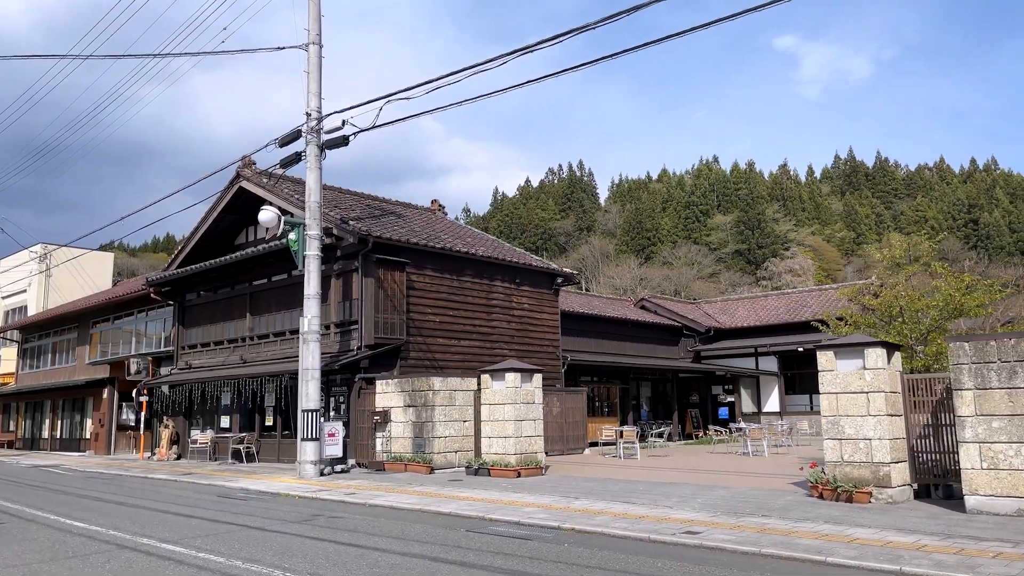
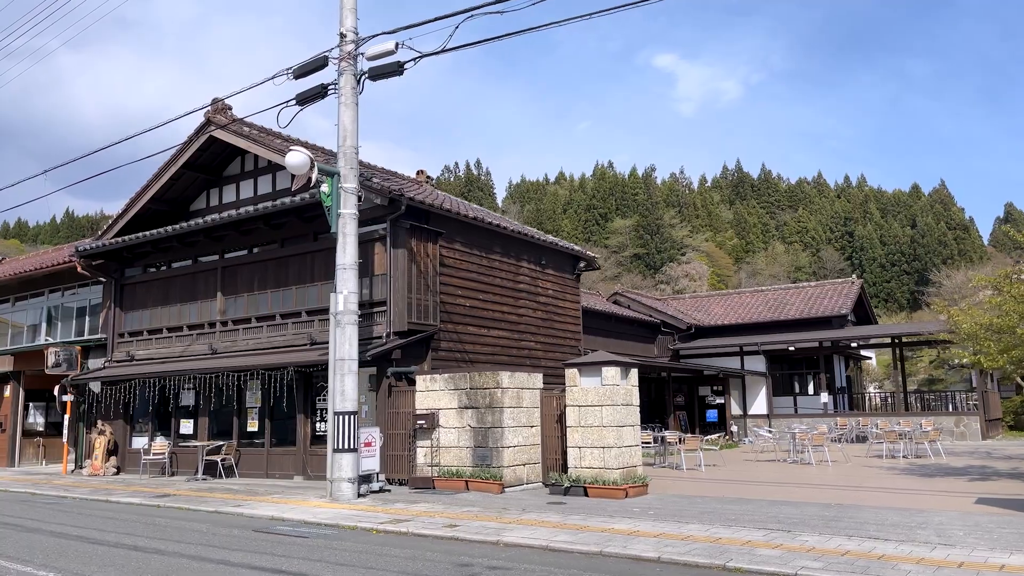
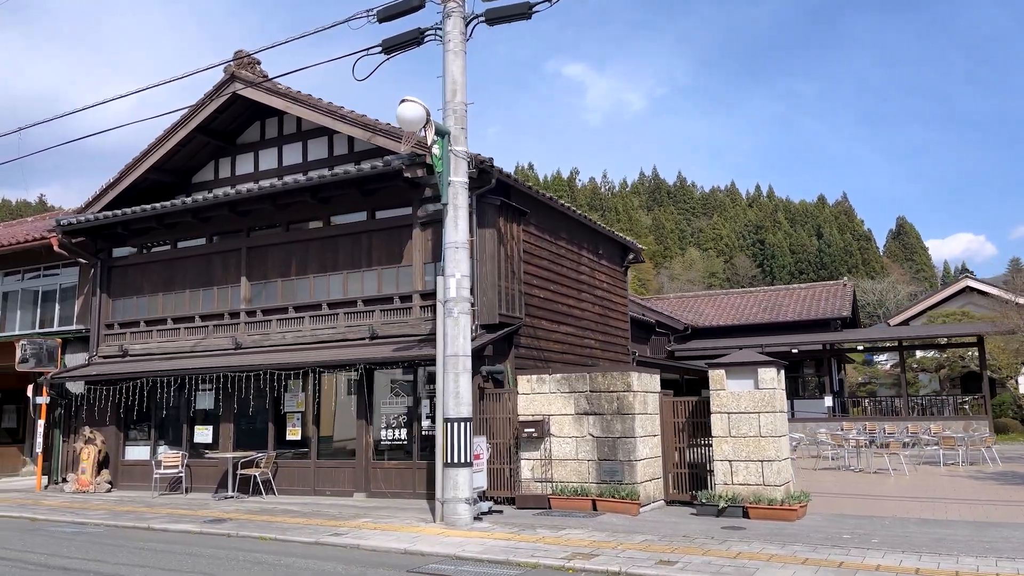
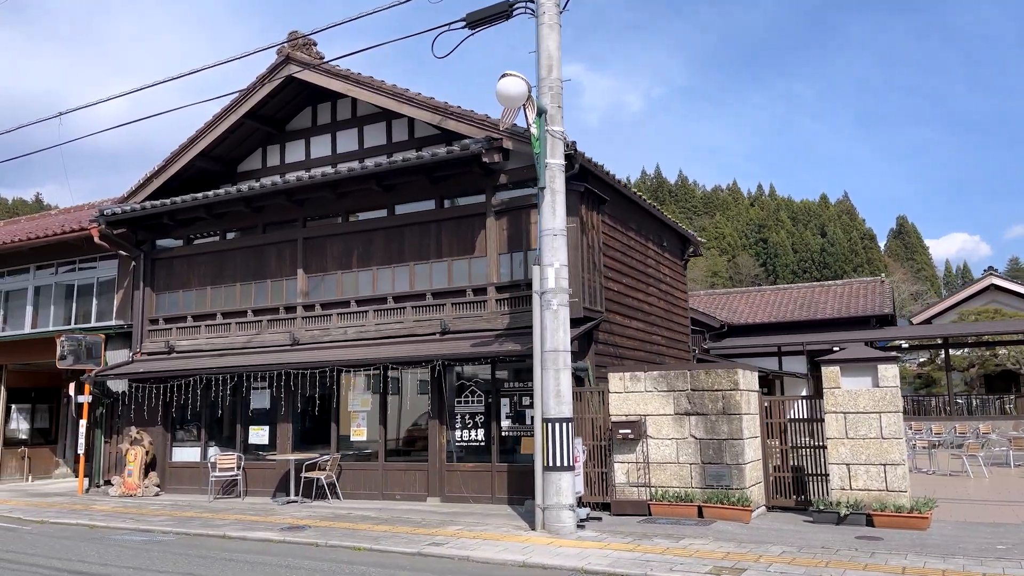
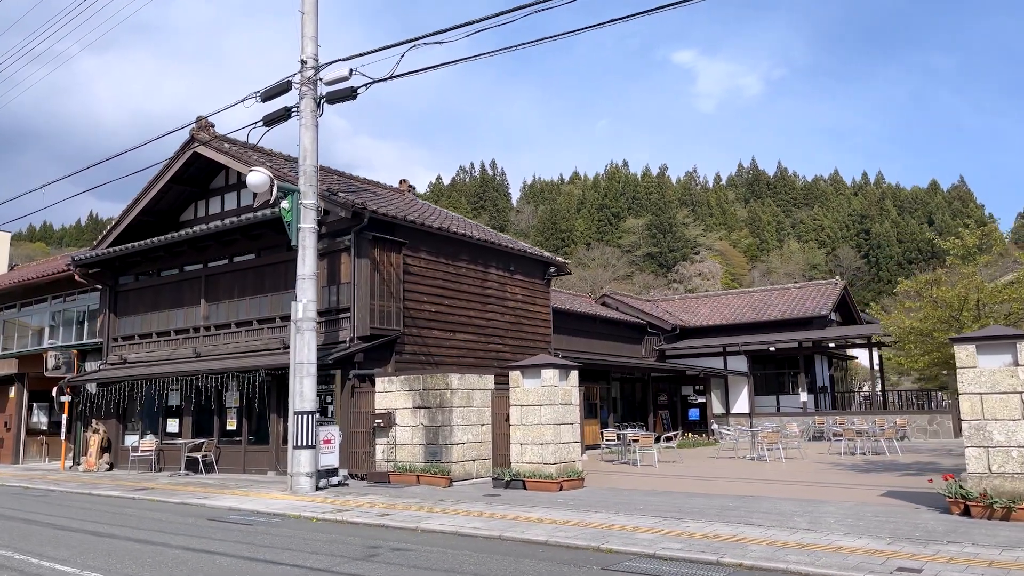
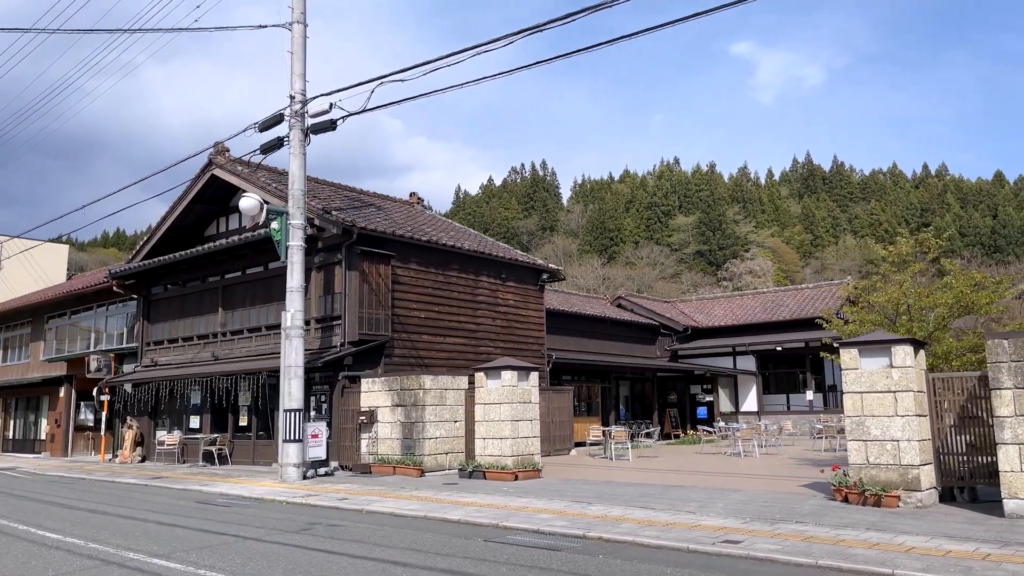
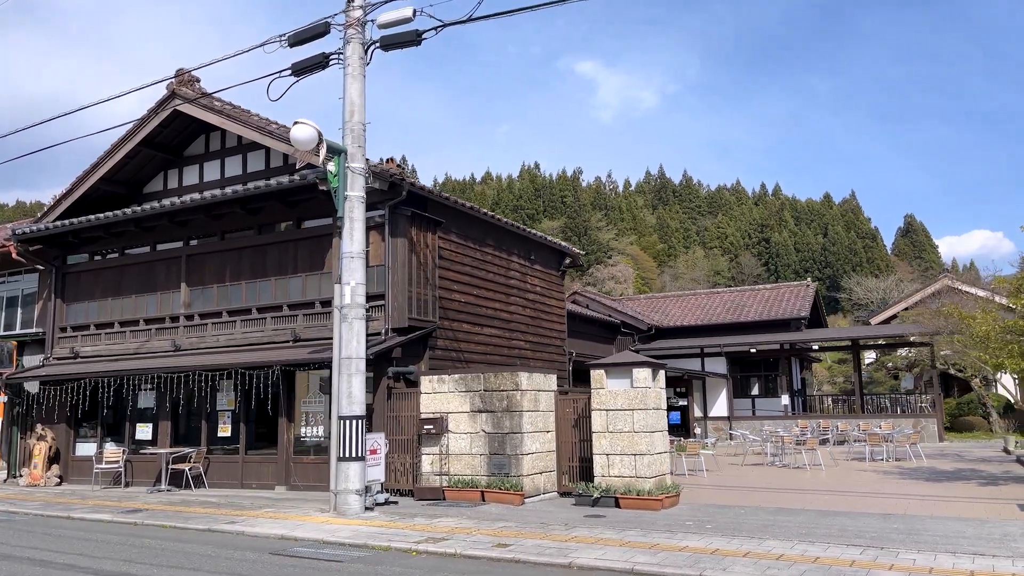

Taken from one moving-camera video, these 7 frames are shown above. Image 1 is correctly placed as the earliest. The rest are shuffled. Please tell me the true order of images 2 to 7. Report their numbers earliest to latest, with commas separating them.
6, 5, 2, 7, 3, 4
